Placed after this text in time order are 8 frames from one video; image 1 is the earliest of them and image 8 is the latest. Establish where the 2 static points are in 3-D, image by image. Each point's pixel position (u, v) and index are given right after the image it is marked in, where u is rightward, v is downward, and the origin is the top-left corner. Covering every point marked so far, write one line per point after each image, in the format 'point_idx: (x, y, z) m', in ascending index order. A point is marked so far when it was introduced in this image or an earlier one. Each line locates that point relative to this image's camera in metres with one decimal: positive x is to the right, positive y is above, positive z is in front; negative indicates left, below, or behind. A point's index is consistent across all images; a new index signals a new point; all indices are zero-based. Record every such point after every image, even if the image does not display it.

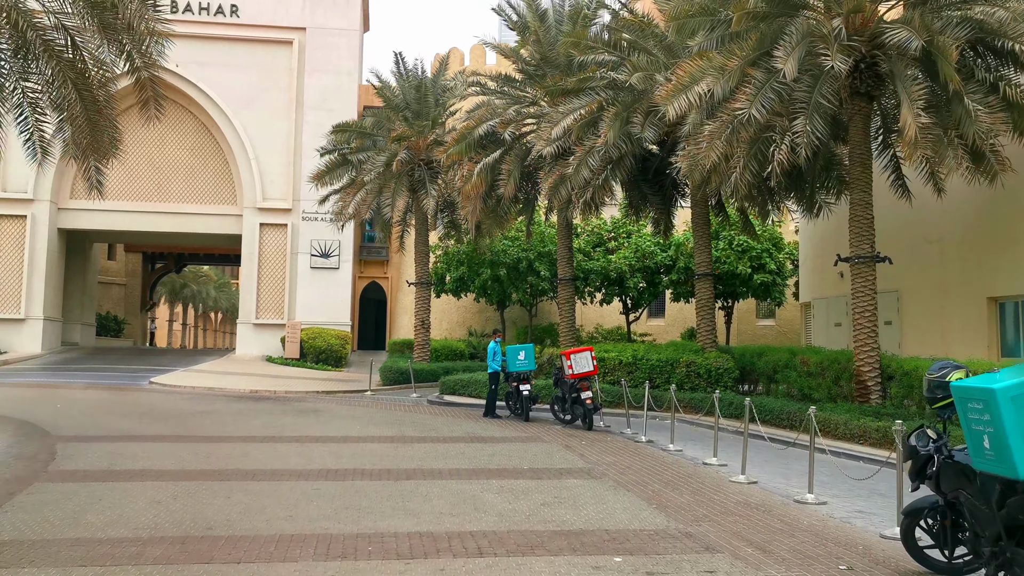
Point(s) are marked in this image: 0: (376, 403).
0: (-2.9, -2.5, +19.9) m
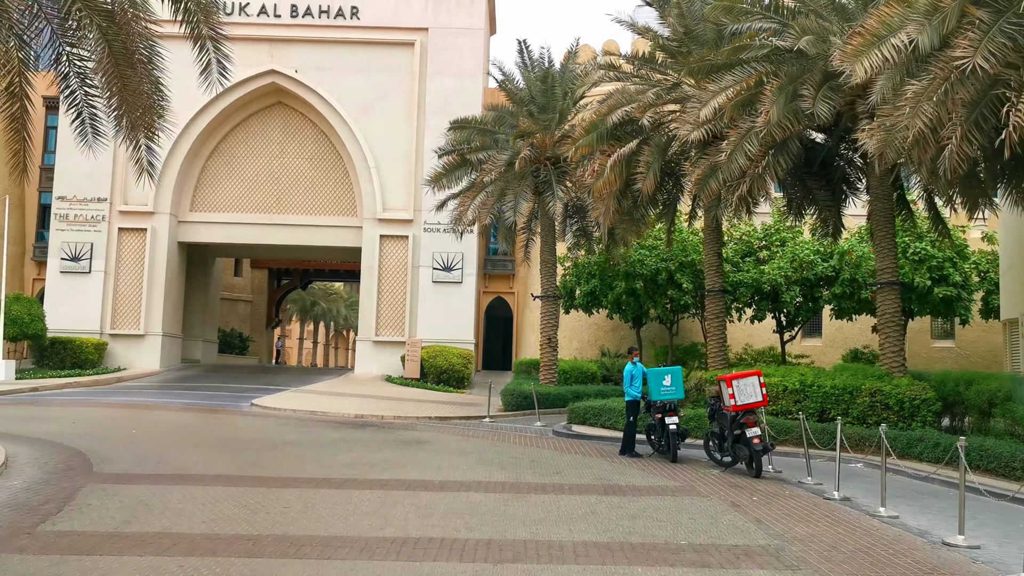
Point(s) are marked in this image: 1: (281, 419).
0: (-0.4, -2.7, +17.0) m
1: (-4.8, -2.6, +19.0) m
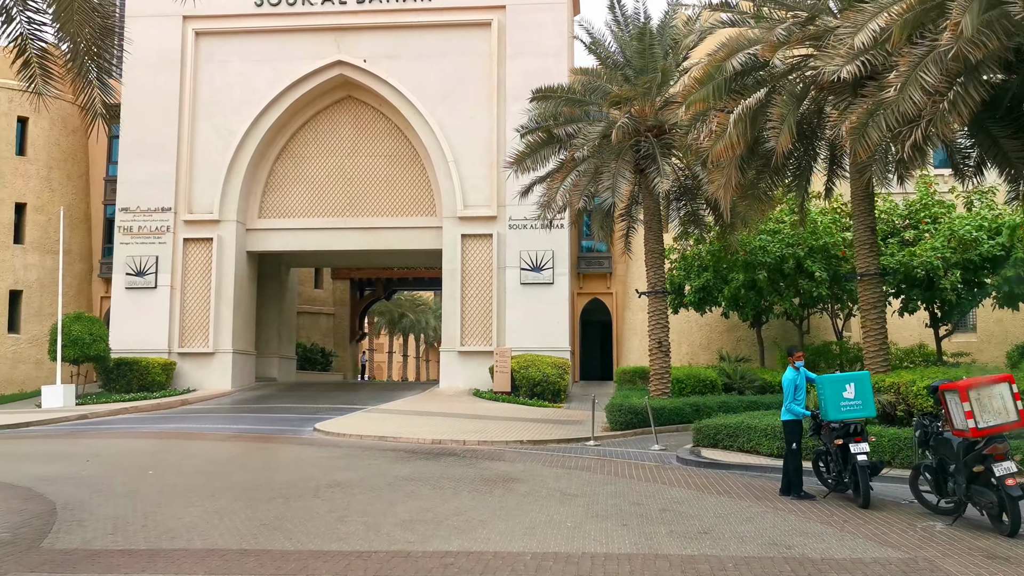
0: (+1.3, -2.5, +13.3) m
1: (-2.9, -2.7, +15.7) m
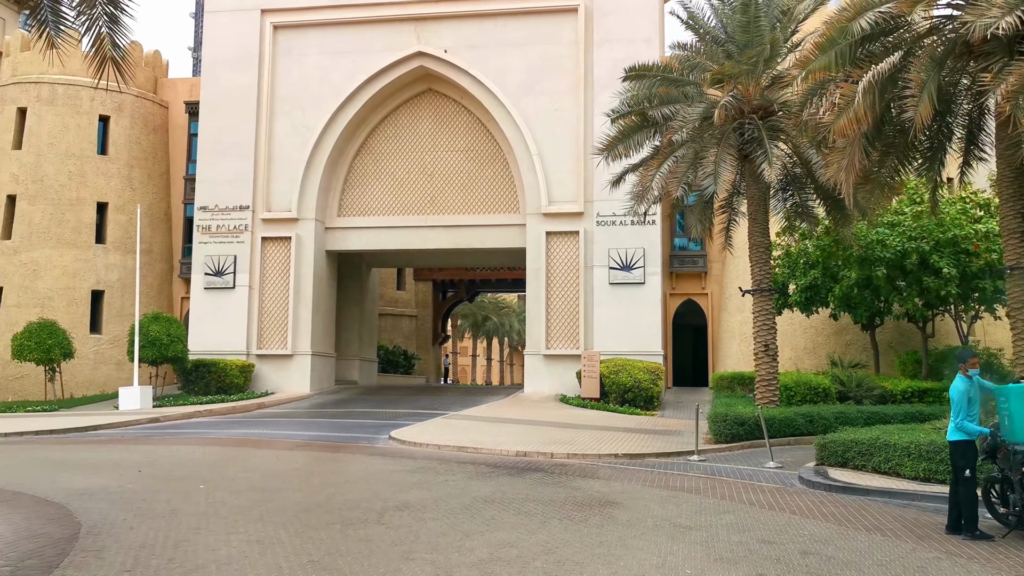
0: (+2.5, -2.4, +11.5) m
1: (-1.5, -2.6, +14.2) m
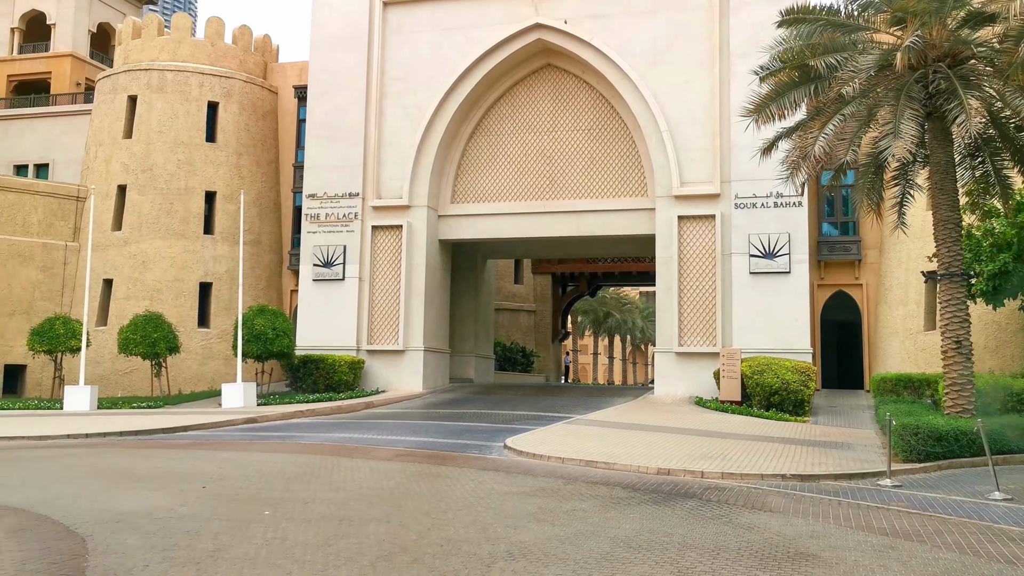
0: (+3.8, -2.2, +8.5) m
1: (+0.3, -2.3, +11.7) m
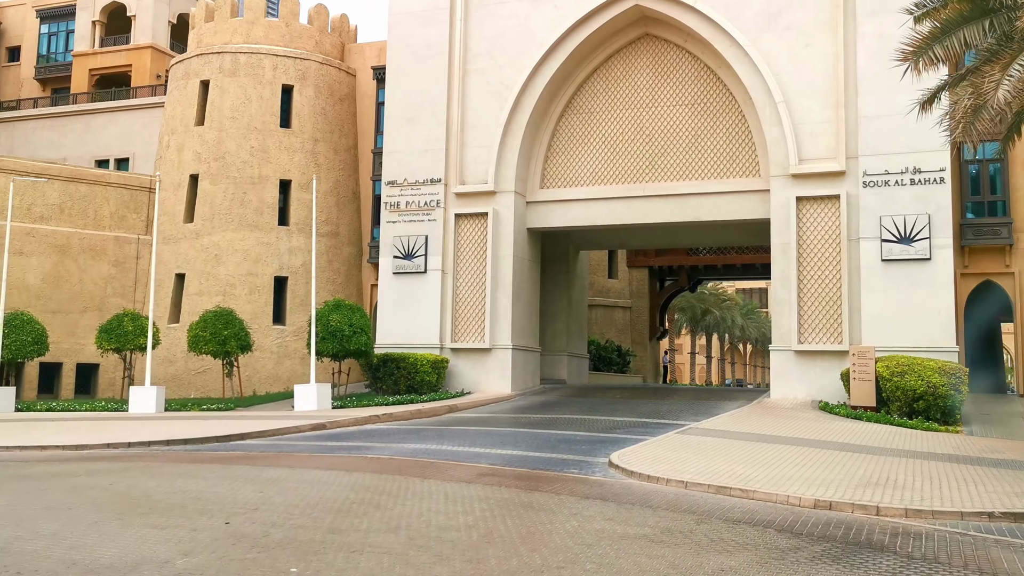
0: (+4.6, -1.9, +5.5) m
1: (+1.4, -2.1, +9.1) m
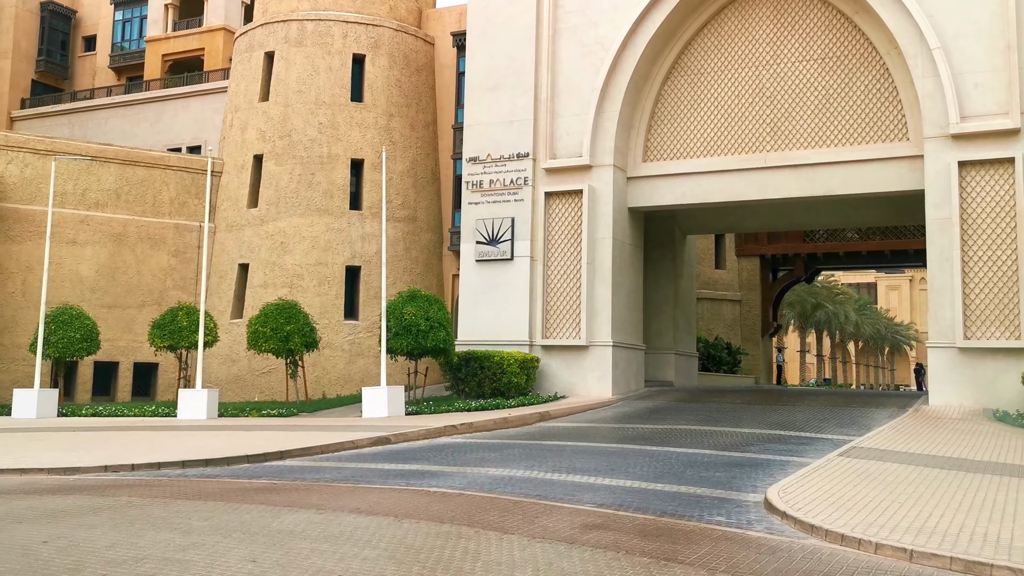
0: (+5.0, -1.7, +1.6) m
1: (+2.2, -1.9, +5.5) m
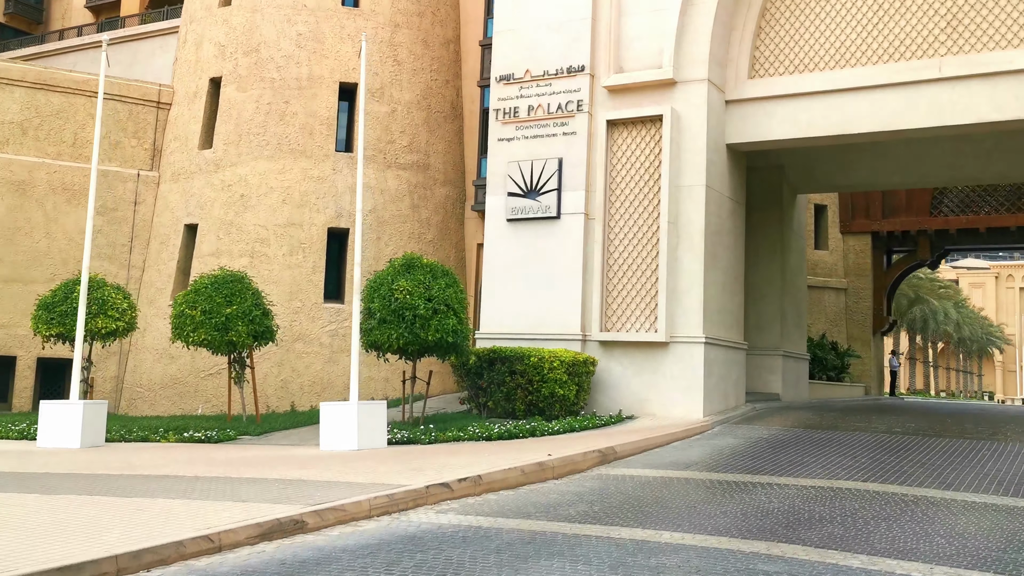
0: (+4.6, -1.2, -5.8) m
1: (+2.0, -1.4, -1.7) m
